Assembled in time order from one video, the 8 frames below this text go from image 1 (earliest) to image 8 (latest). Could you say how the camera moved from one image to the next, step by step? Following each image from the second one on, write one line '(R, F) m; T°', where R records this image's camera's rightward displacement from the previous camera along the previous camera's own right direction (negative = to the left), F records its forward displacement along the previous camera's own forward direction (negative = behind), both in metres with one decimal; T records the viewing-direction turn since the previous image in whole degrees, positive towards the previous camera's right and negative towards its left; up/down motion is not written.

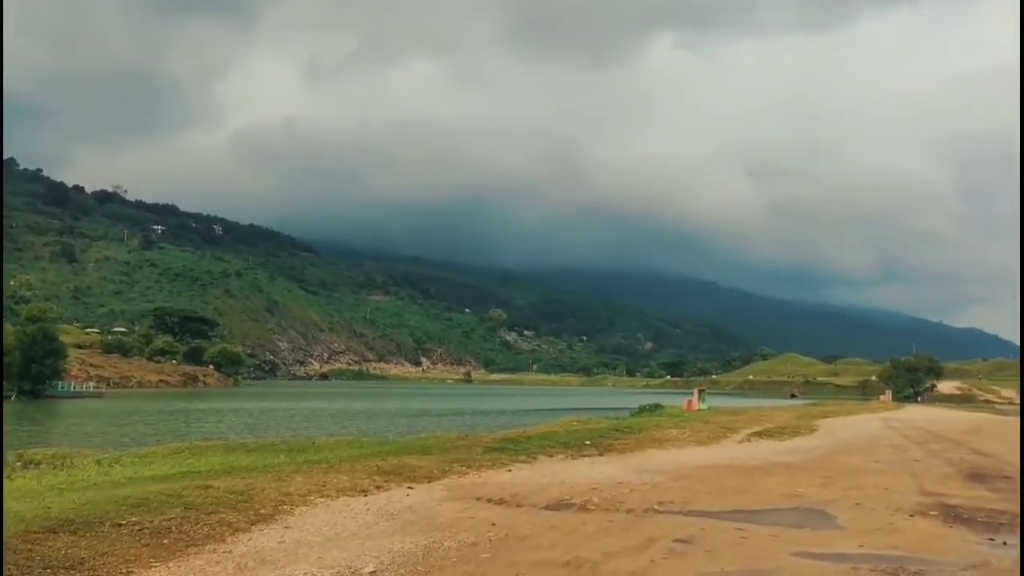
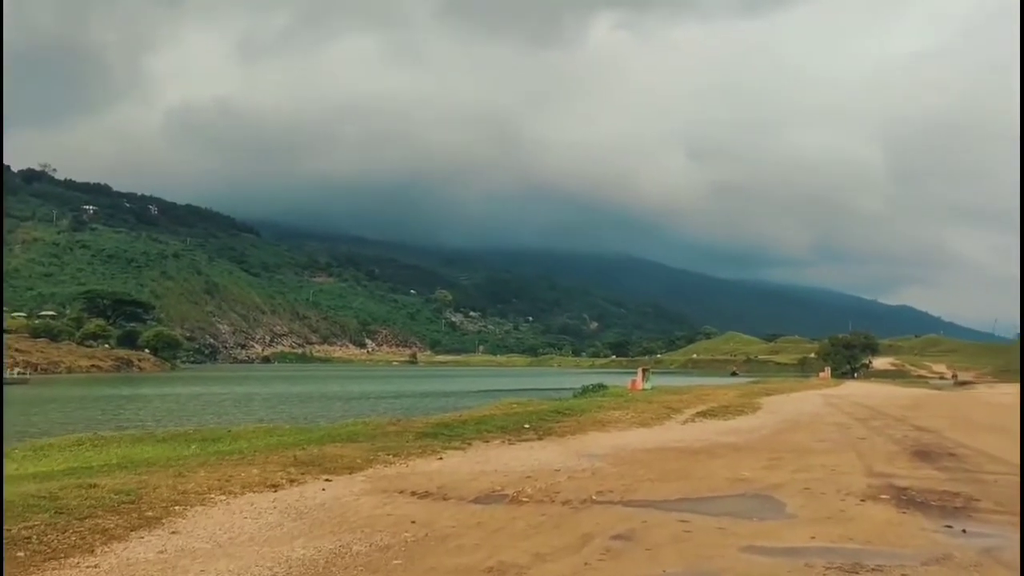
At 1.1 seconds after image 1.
(+0.2, +0.8) m; +4°
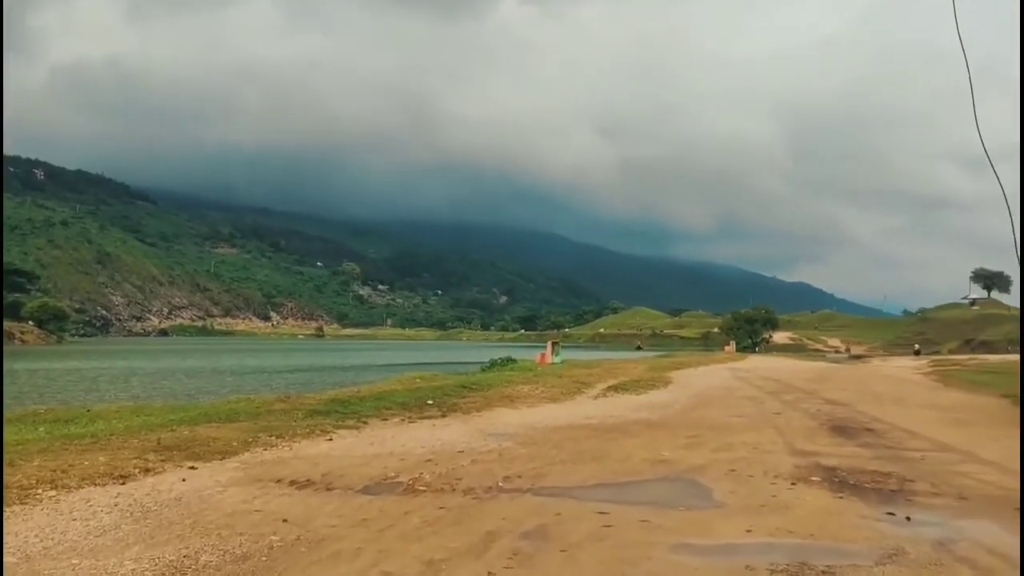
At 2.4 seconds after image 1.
(+0.1, +1.1) m; +6°
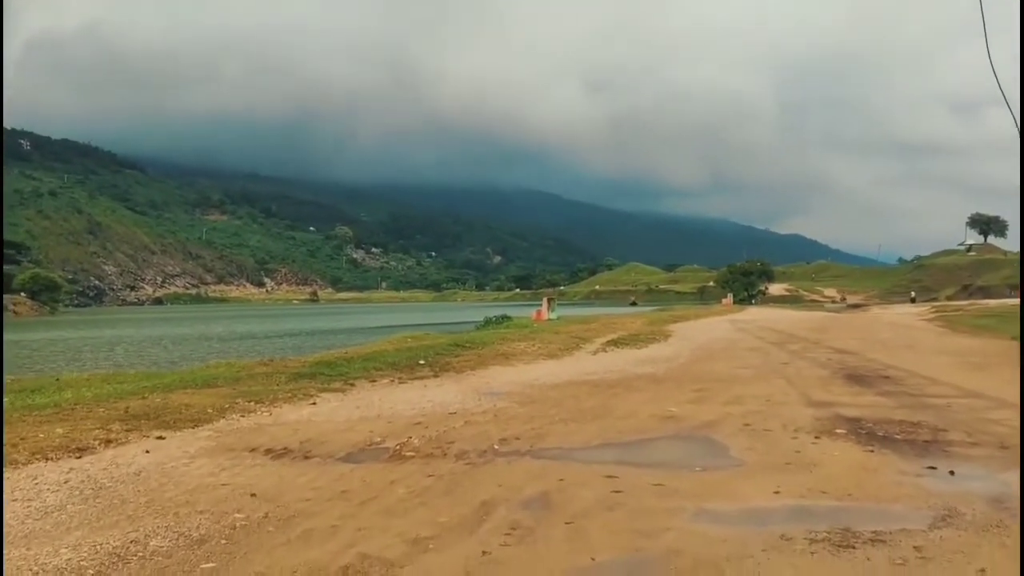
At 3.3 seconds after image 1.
(0.0, +0.7) m; 0°
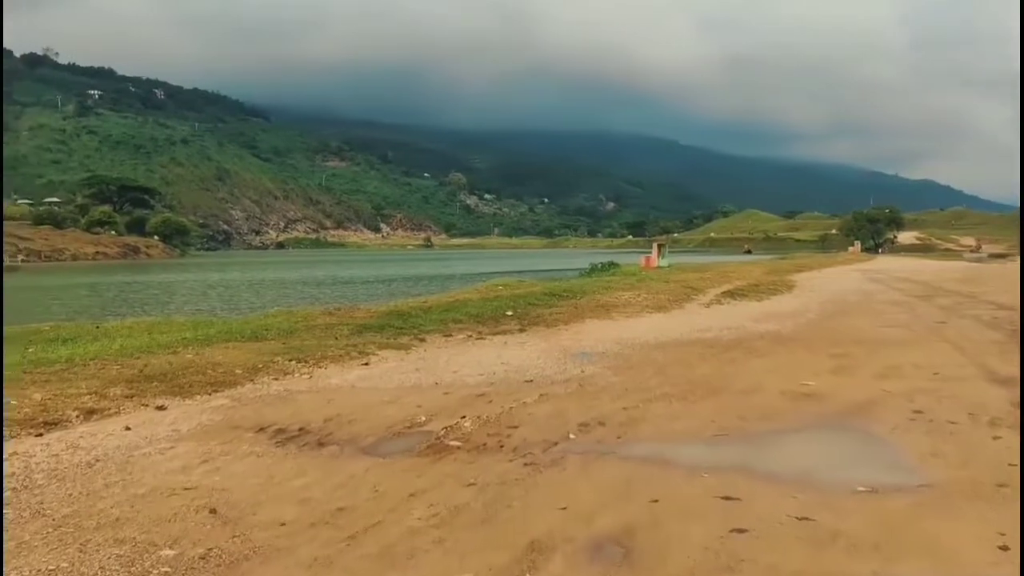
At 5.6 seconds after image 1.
(+0.2, +1.8) m; -7°
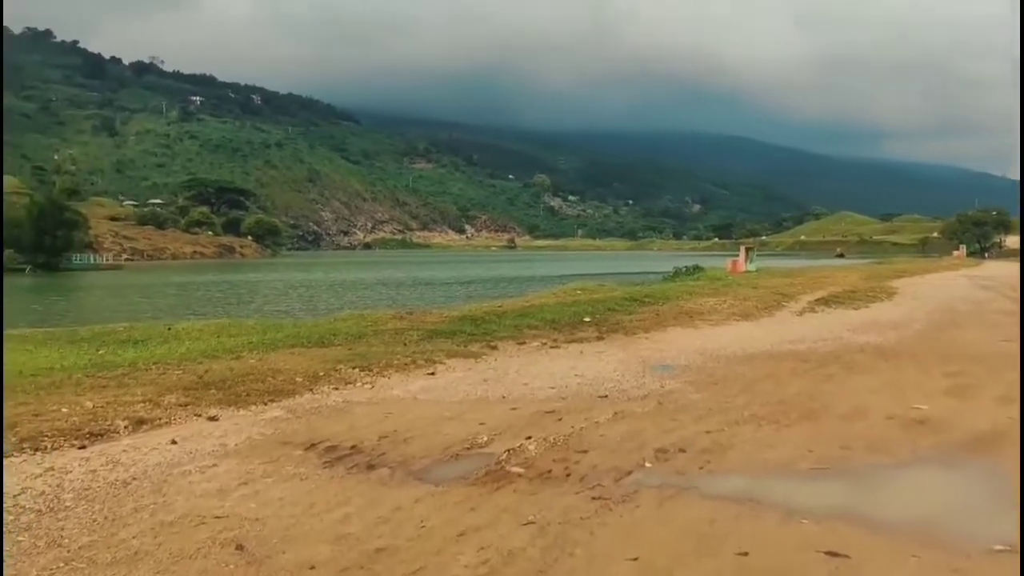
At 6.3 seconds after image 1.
(+0.1, +0.5) m; -6°
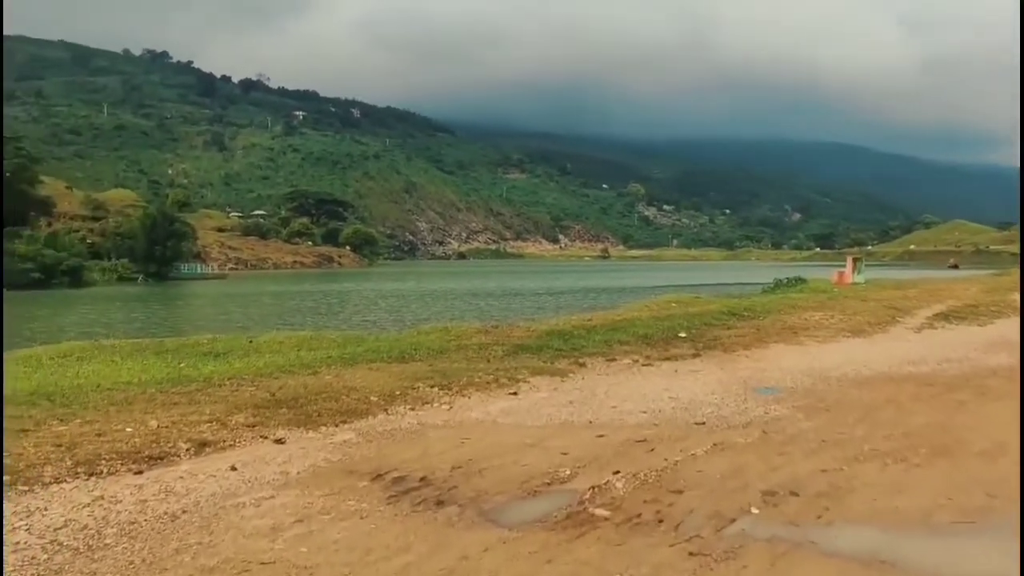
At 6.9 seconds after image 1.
(0.0, +0.5) m; -6°
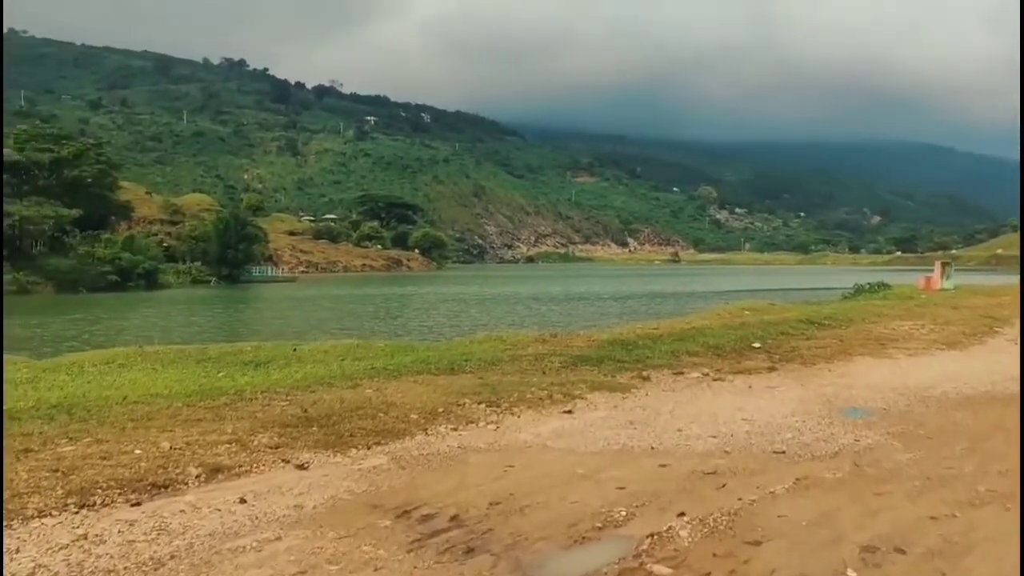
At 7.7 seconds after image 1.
(+0.1, +0.6) m; -5°
